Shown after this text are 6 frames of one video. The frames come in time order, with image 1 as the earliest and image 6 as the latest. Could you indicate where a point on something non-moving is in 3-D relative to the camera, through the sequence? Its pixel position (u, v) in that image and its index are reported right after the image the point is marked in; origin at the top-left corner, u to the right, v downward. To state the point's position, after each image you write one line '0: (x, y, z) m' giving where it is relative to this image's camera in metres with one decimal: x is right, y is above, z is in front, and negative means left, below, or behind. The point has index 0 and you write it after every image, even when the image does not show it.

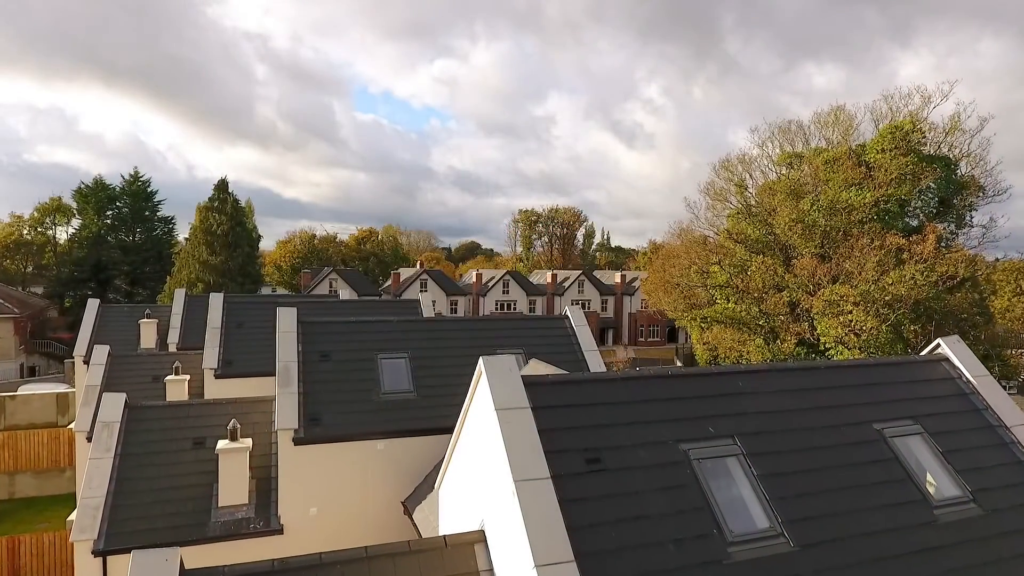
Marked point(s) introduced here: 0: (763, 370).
0: (+3.5, -1.2, +7.6) m
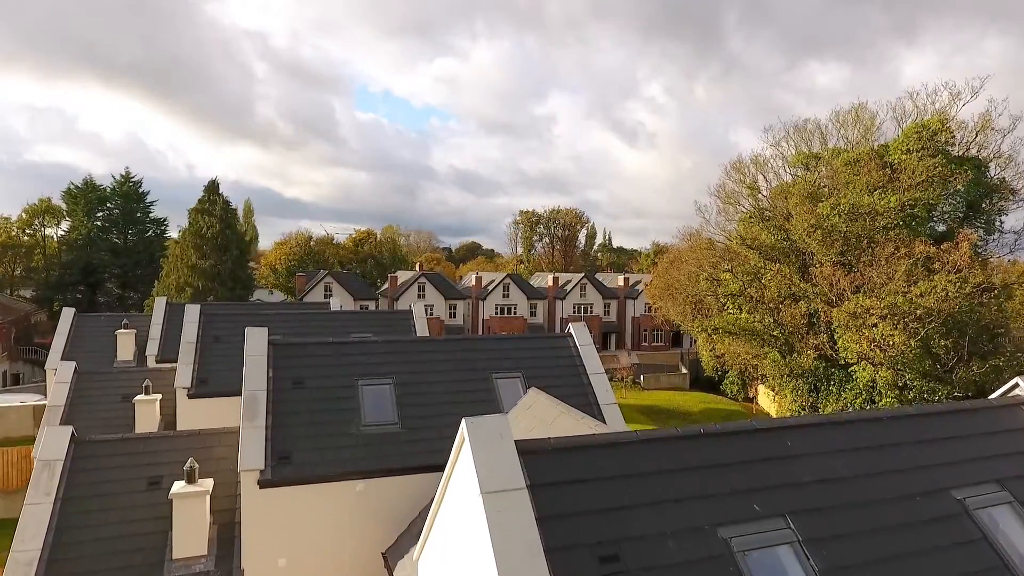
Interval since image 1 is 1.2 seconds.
0: (+3.4, -1.6, +6.2) m
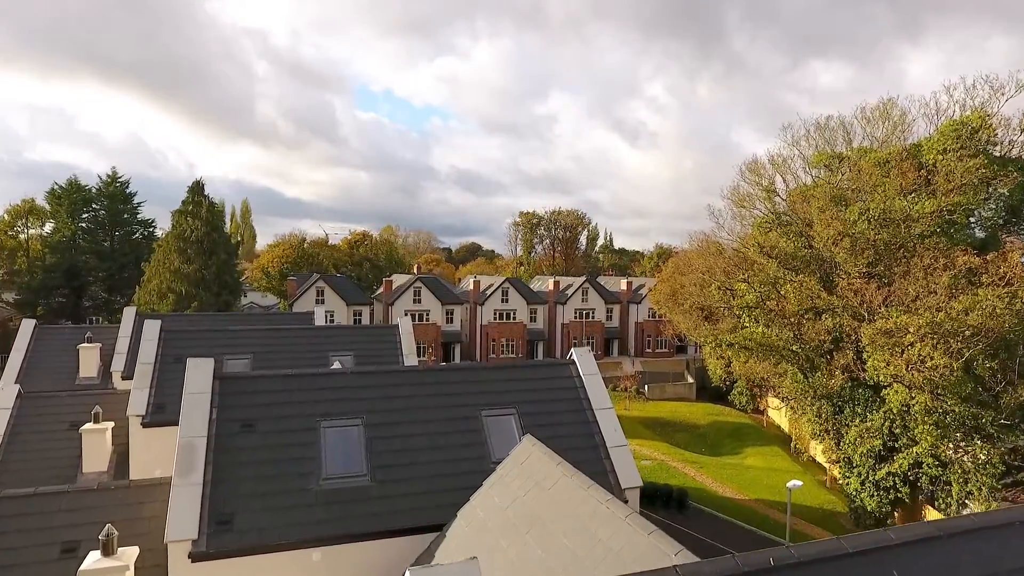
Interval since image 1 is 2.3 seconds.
0: (+3.3, -2.0, +4.4) m
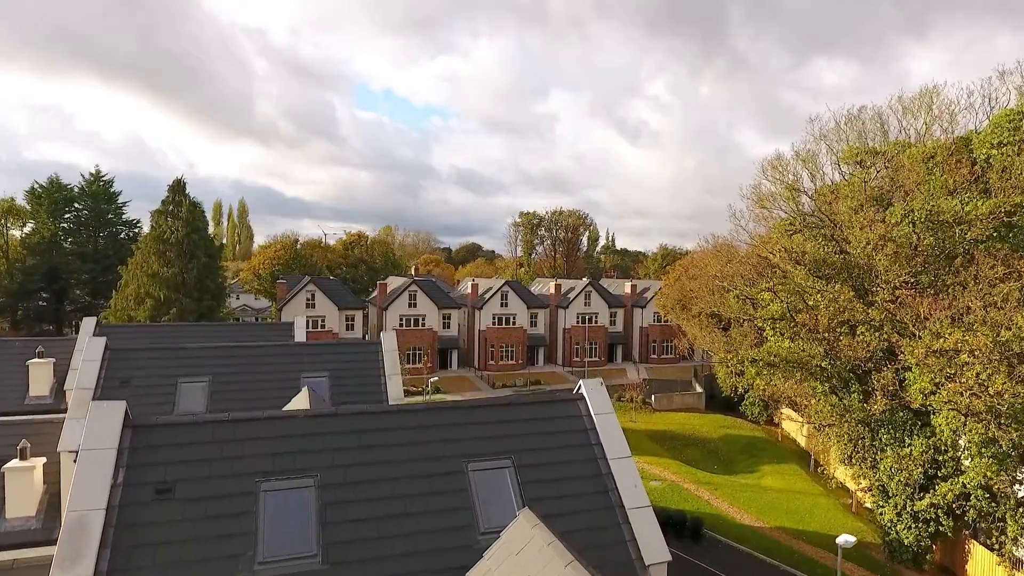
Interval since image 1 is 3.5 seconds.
0: (+3.2, -2.3, +2.3) m
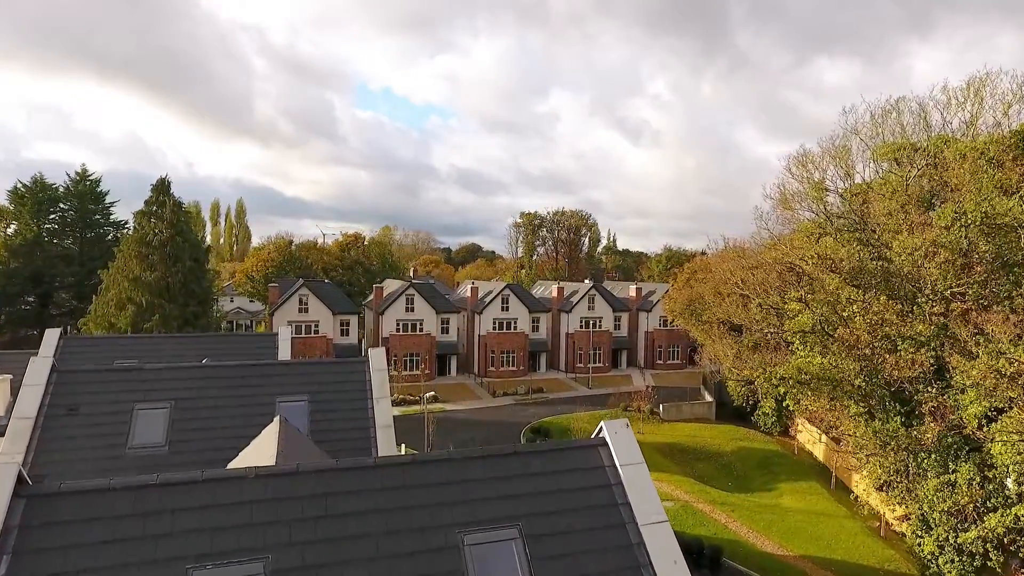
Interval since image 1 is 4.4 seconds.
0: (+3.3, -2.6, +0.6) m
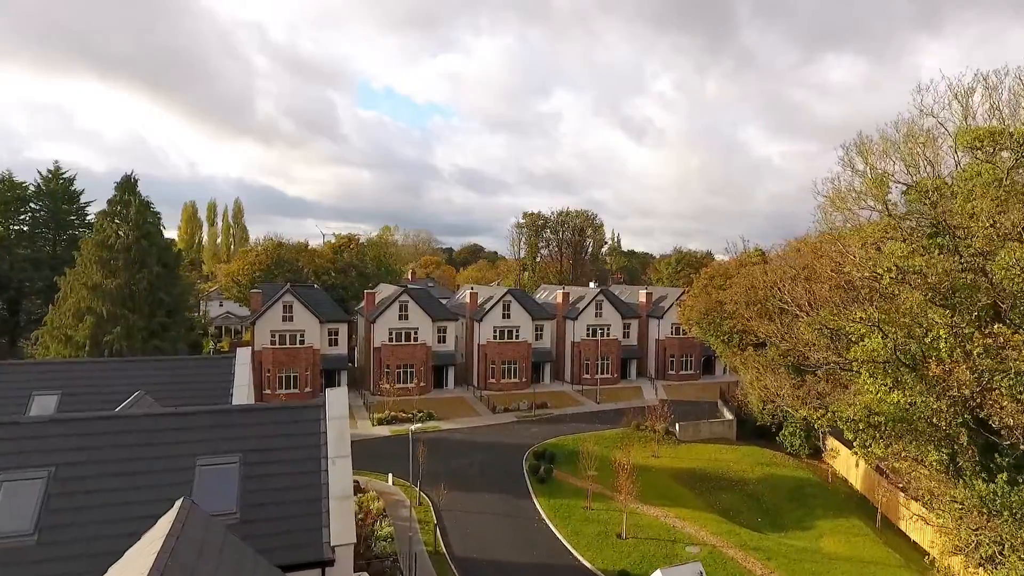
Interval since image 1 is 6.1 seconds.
0: (+3.2, -3.1, -2.7) m
